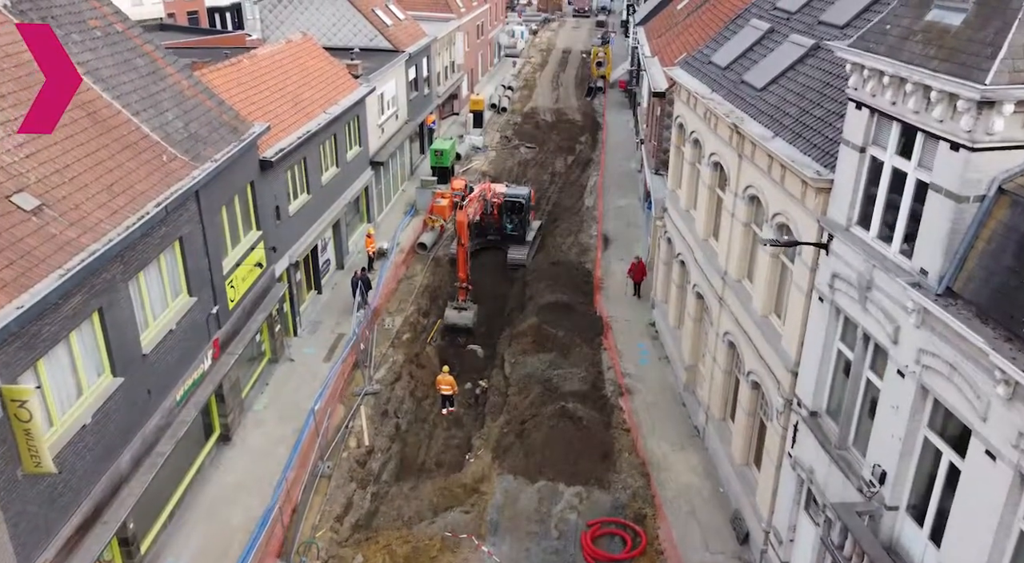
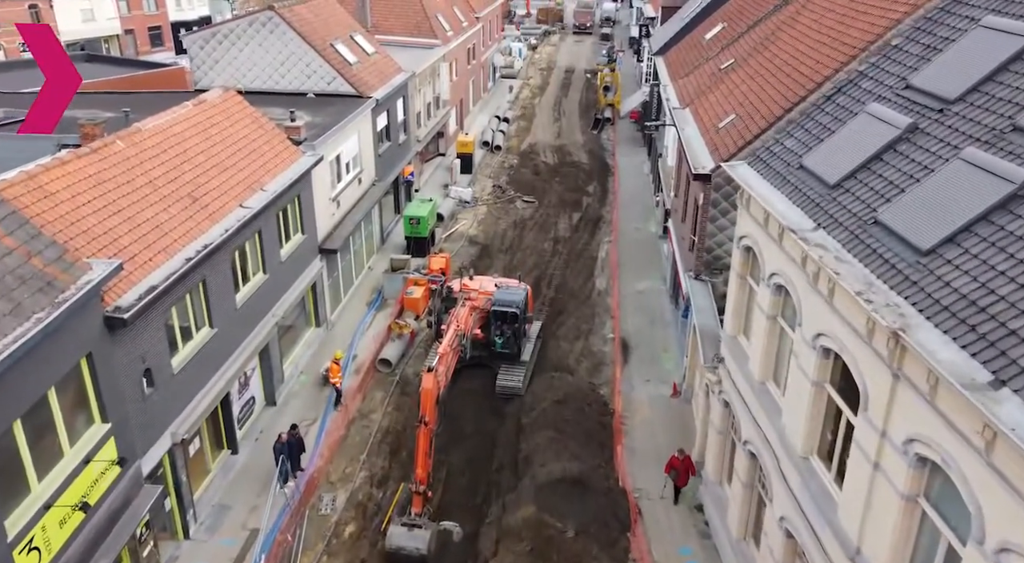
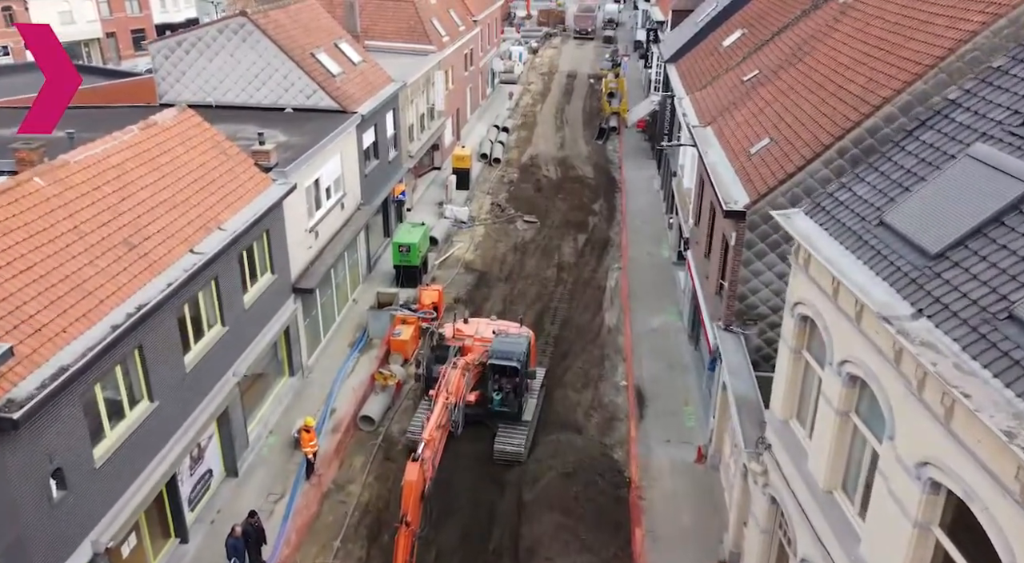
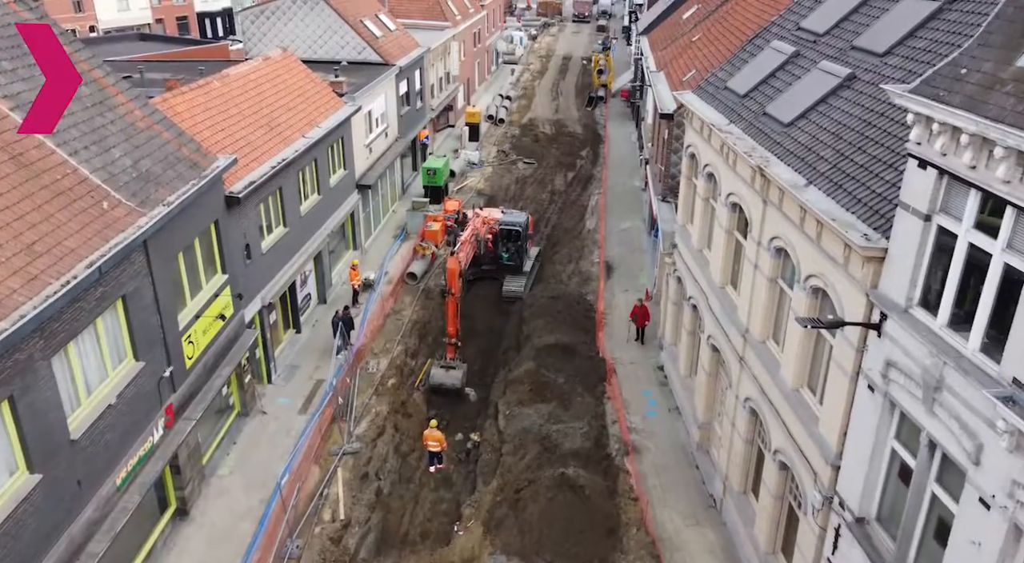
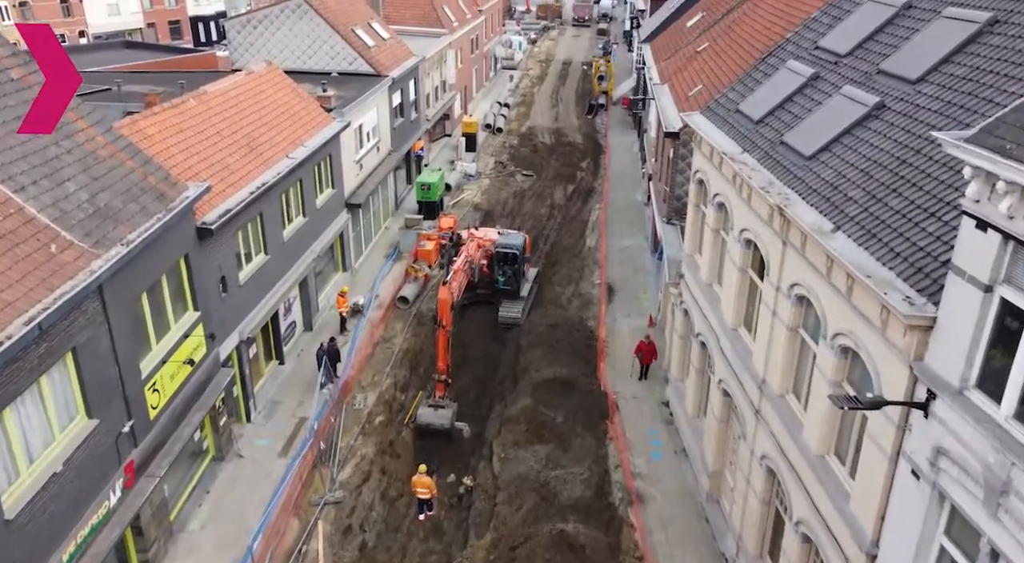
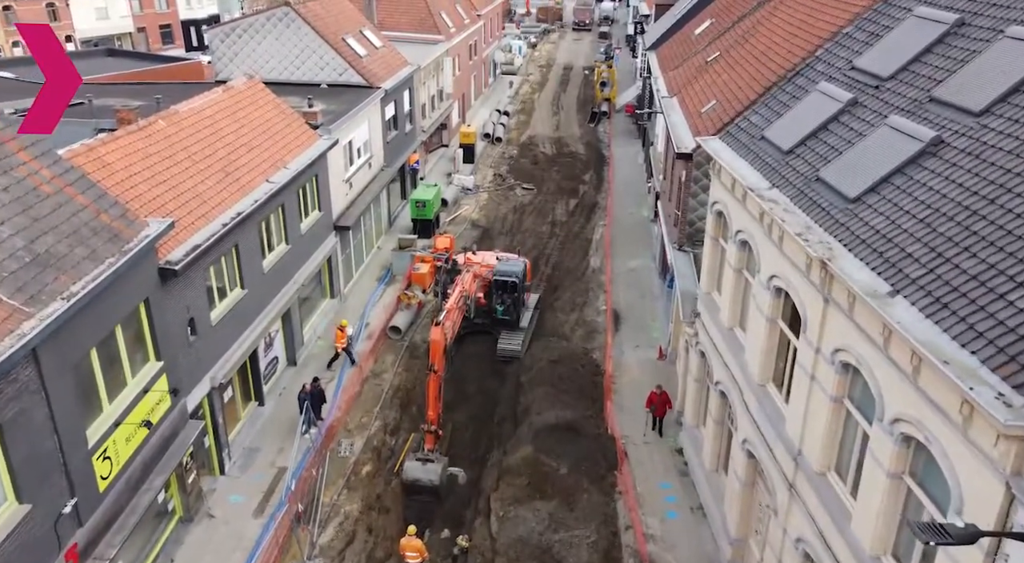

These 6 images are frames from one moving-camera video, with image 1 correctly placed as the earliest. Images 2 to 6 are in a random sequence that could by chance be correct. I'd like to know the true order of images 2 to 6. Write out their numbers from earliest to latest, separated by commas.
4, 5, 6, 2, 3
